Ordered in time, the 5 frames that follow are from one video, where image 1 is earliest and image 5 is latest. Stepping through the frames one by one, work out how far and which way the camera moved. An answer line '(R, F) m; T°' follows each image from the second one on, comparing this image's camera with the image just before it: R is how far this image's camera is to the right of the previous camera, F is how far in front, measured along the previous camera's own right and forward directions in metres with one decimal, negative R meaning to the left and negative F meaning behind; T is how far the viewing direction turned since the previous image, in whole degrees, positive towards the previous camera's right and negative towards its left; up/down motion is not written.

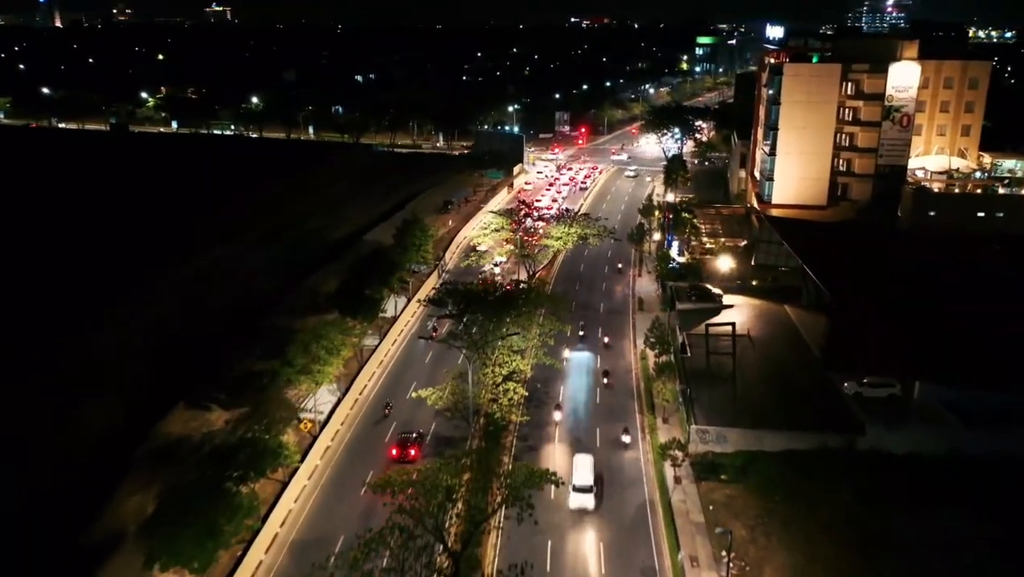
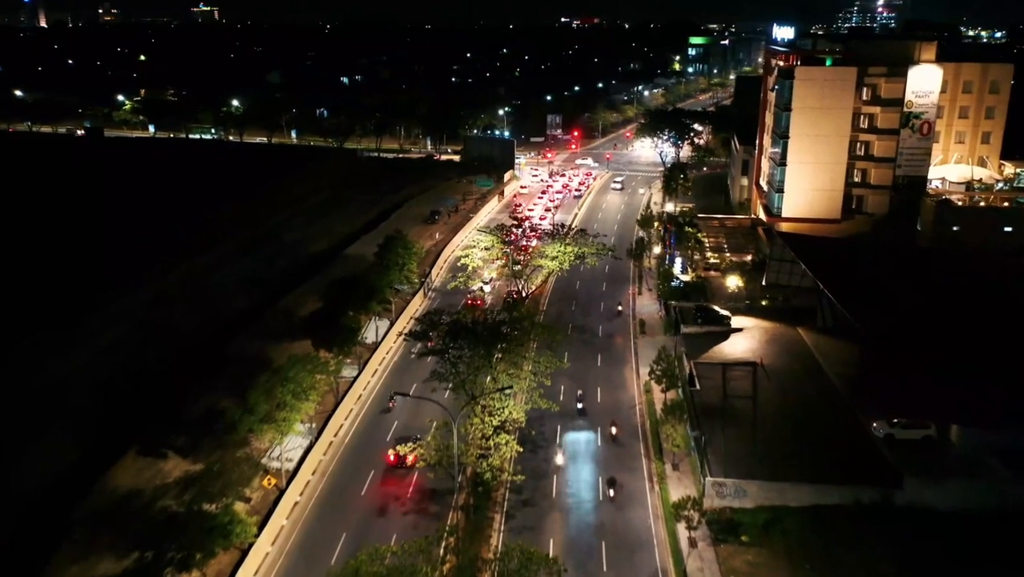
(0.0, +4.3) m; +1°
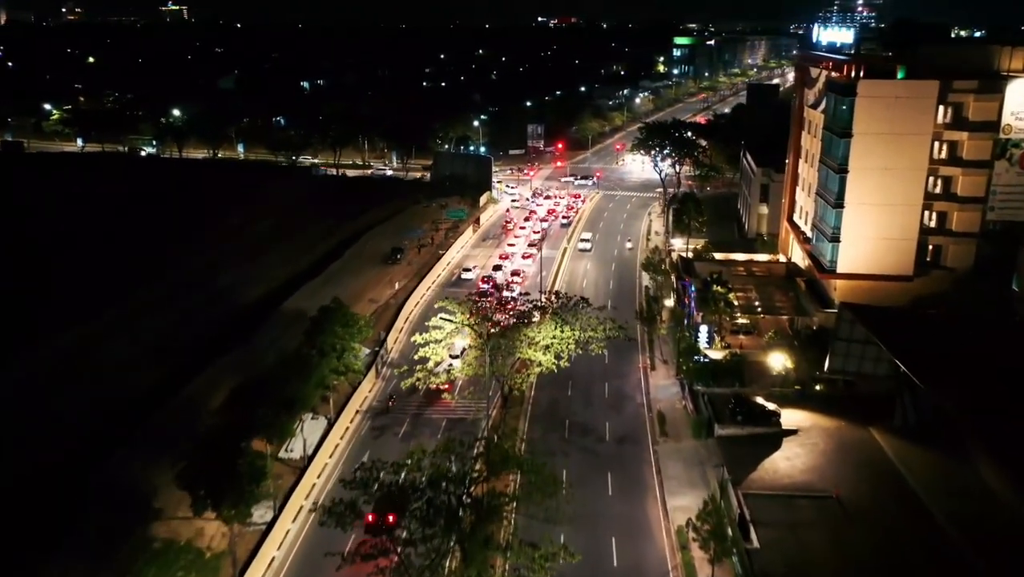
(+0.1, +13.0) m; +1°
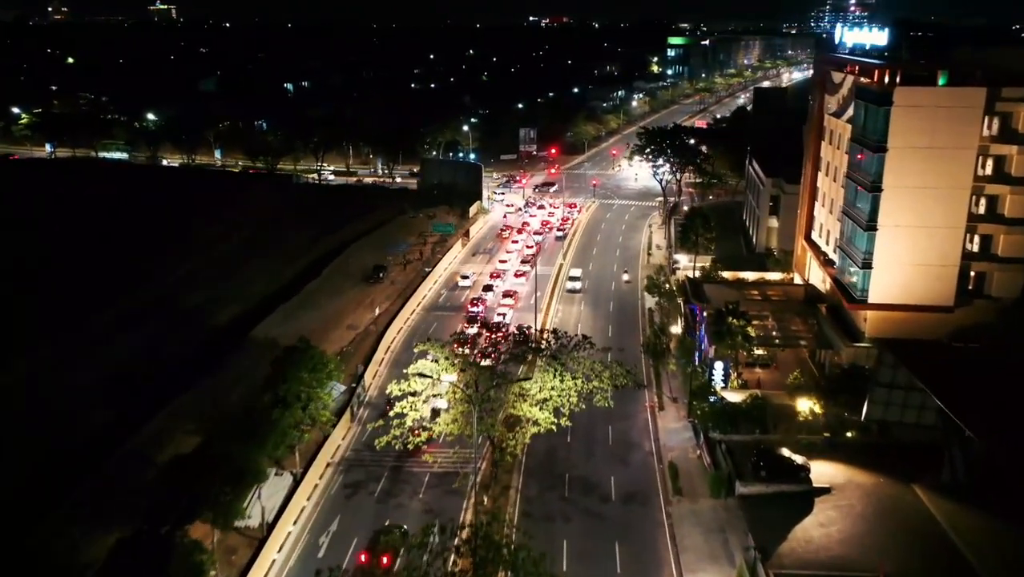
(0.0, +4.9) m; +1°
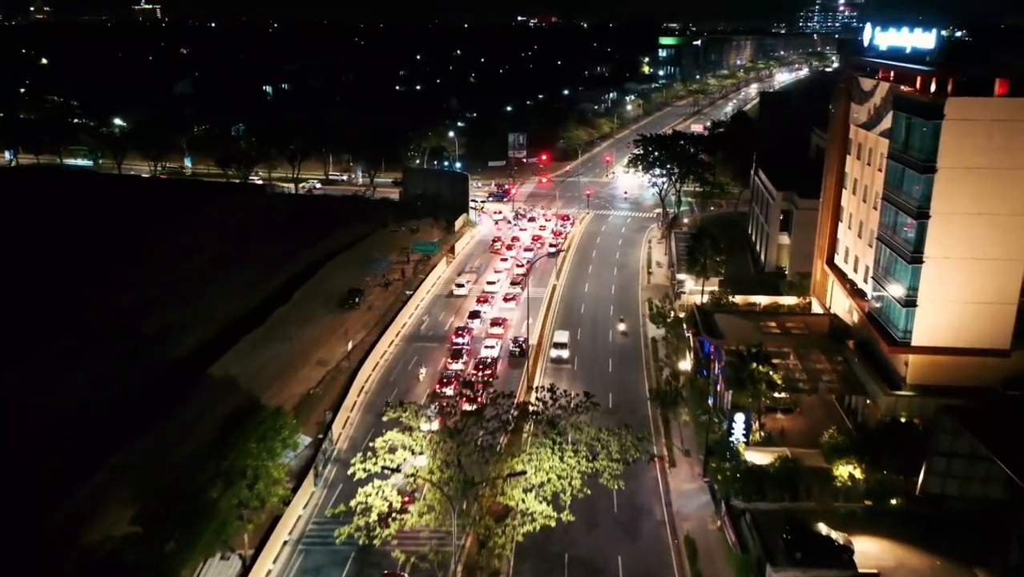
(0.0, +5.3) m; +1°
